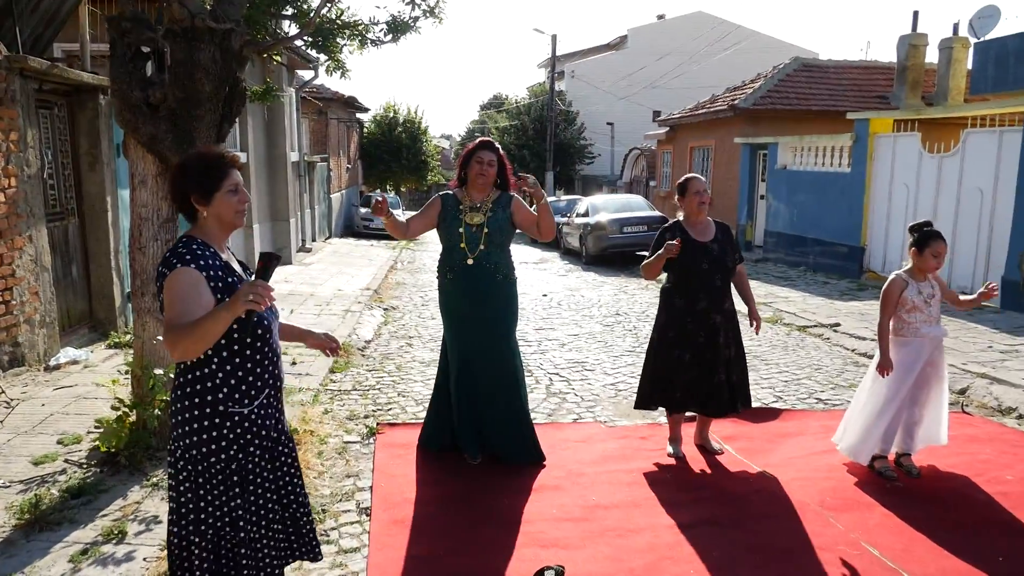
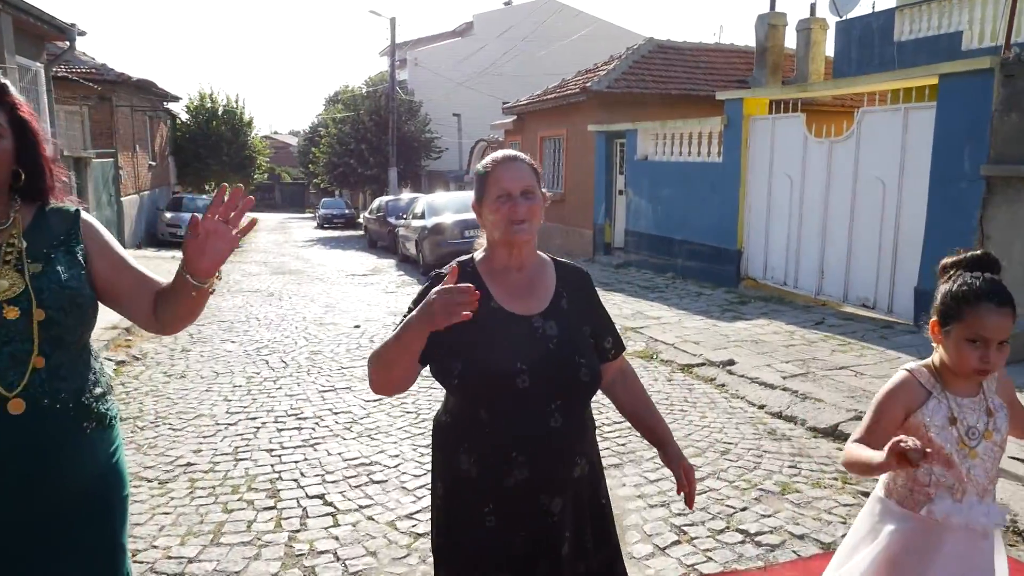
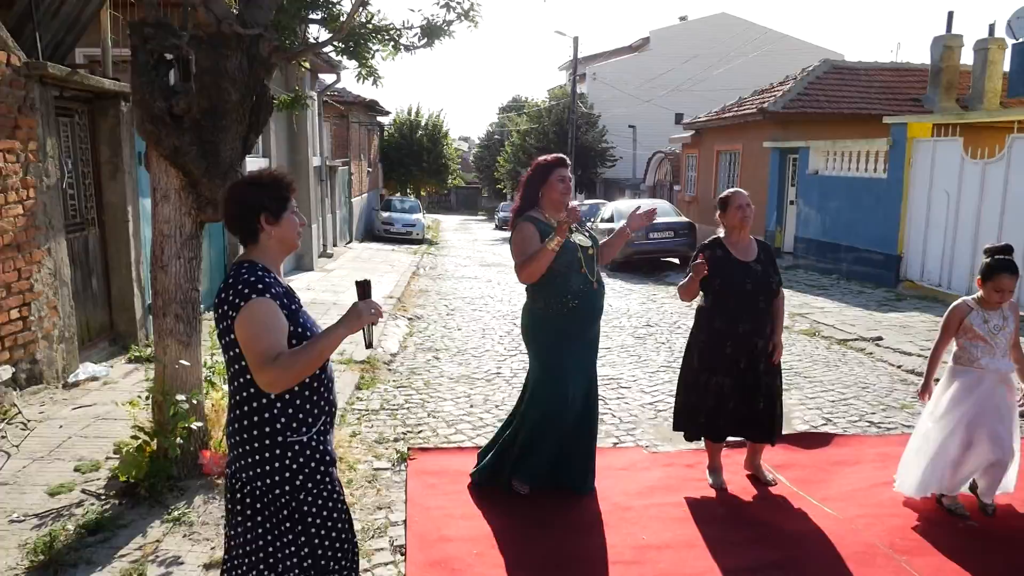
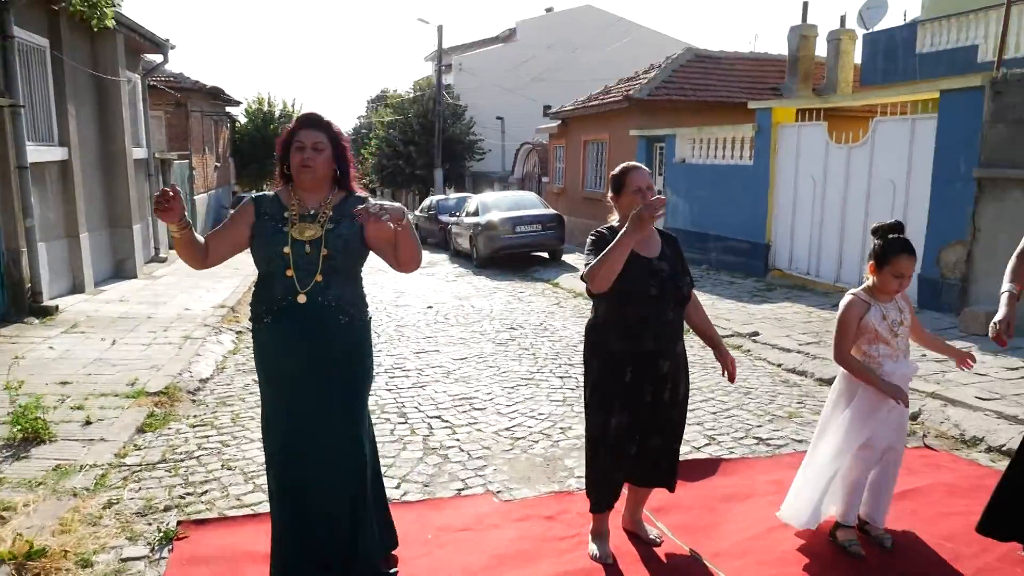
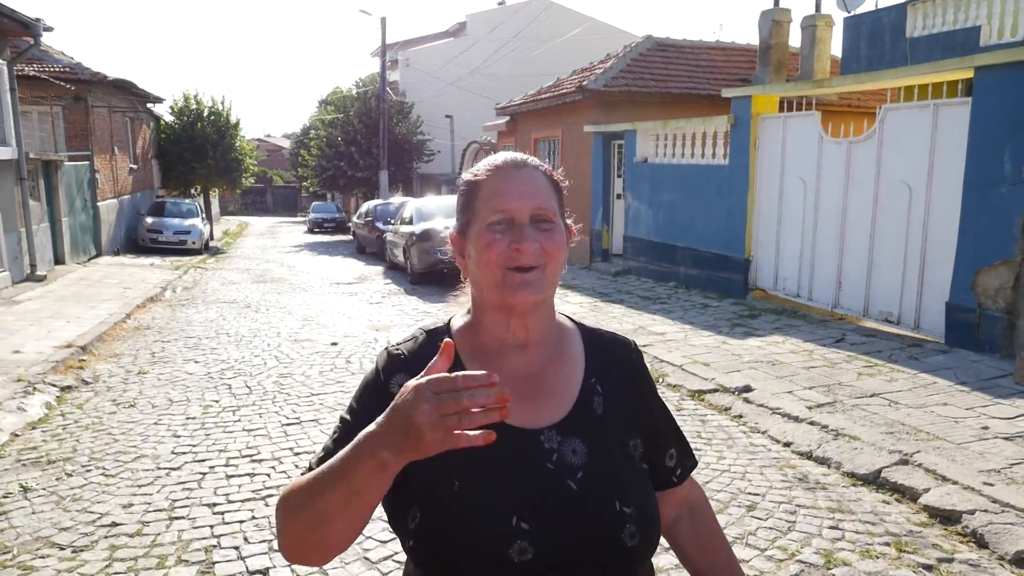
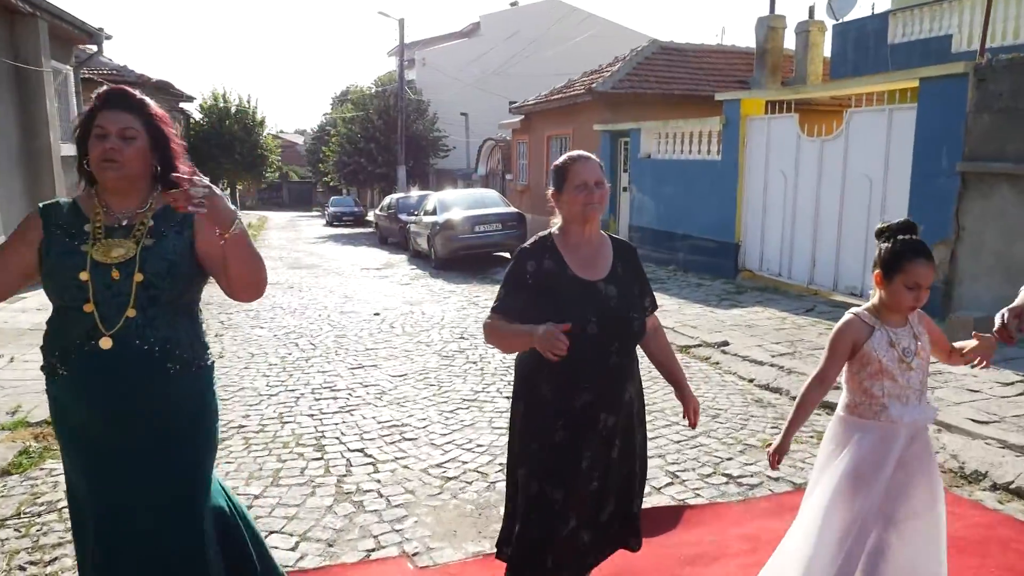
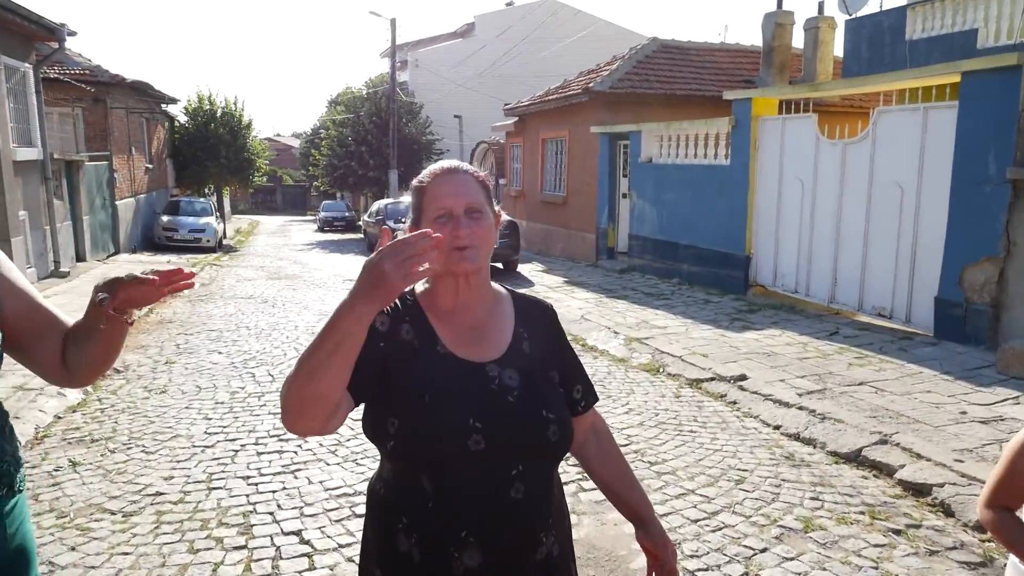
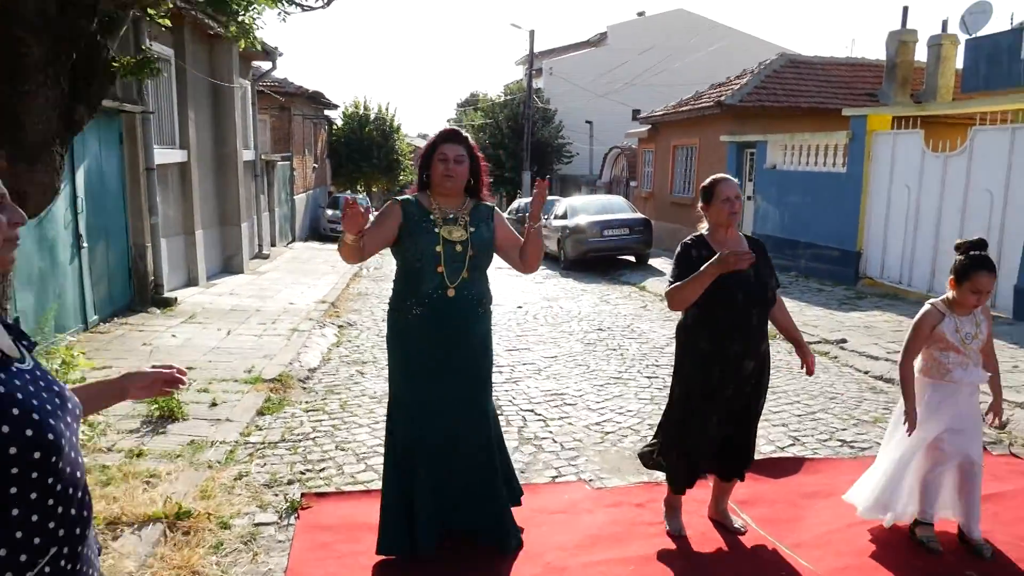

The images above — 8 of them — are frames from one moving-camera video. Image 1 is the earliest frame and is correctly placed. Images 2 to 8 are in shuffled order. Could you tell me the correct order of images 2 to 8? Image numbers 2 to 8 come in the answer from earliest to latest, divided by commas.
3, 8, 4, 6, 2, 7, 5
